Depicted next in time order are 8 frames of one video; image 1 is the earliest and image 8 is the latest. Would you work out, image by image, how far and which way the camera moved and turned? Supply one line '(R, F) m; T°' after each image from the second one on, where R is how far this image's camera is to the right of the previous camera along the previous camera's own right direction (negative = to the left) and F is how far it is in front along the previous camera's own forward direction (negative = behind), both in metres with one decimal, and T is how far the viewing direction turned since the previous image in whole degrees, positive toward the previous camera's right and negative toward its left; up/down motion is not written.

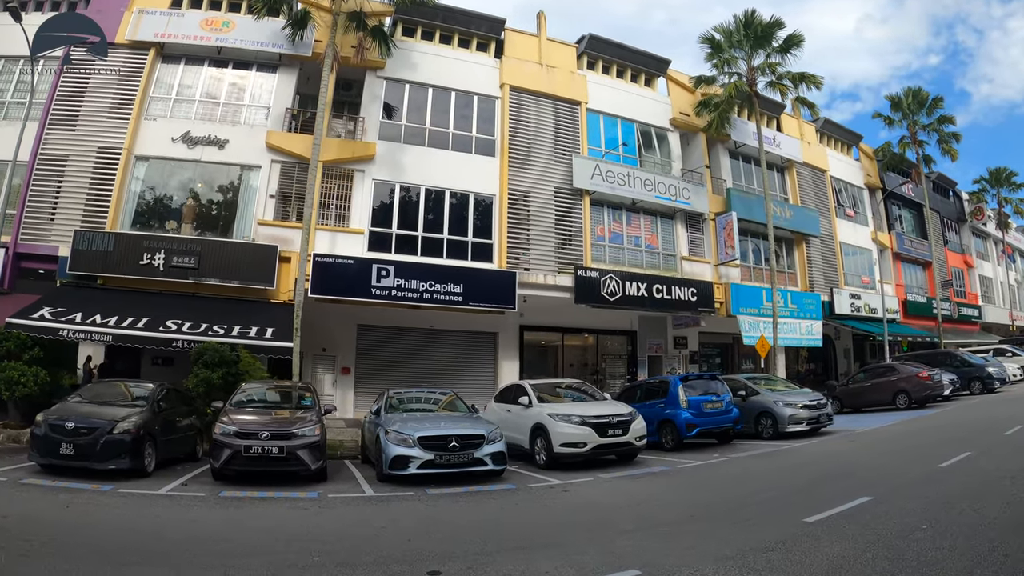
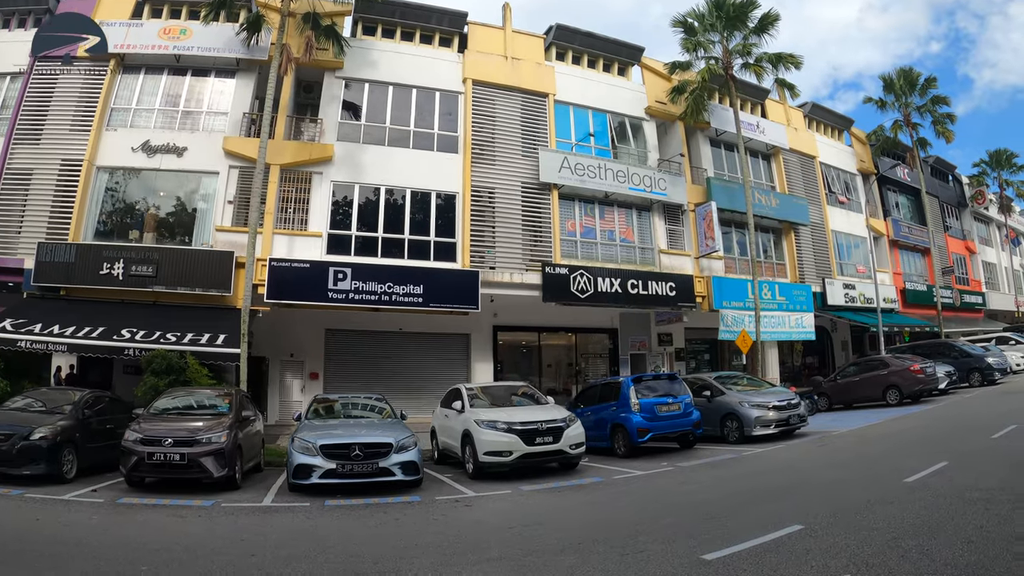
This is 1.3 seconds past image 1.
(+1.3, +0.7) m; -1°
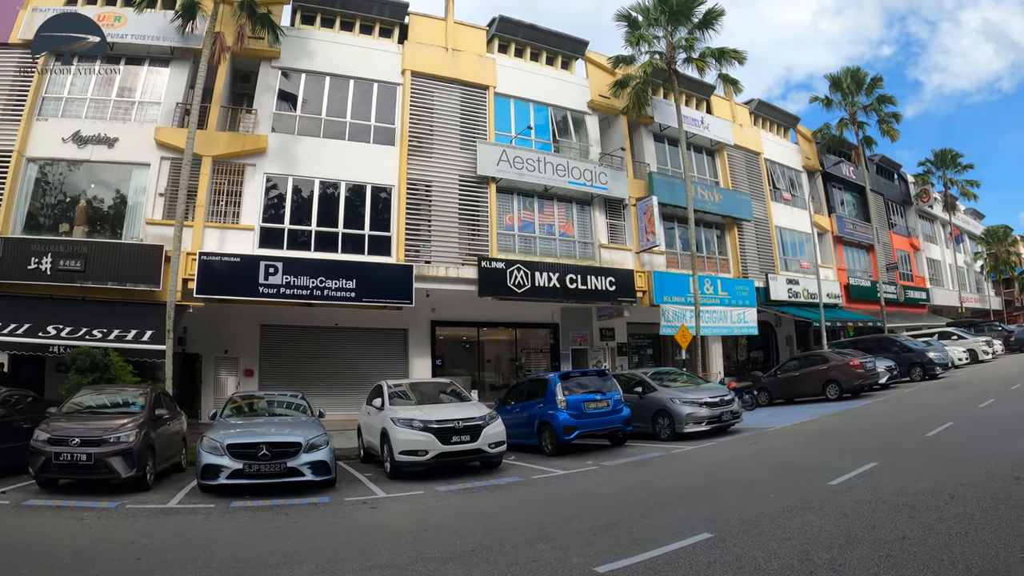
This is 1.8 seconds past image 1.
(+1.1, +0.2) m; +2°
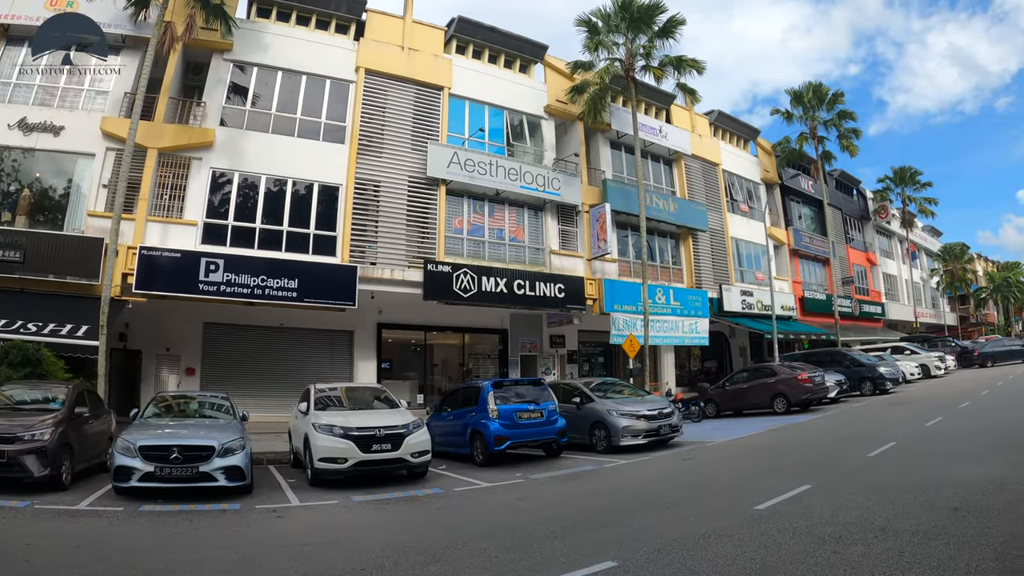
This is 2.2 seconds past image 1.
(+0.9, +0.1) m; +2°
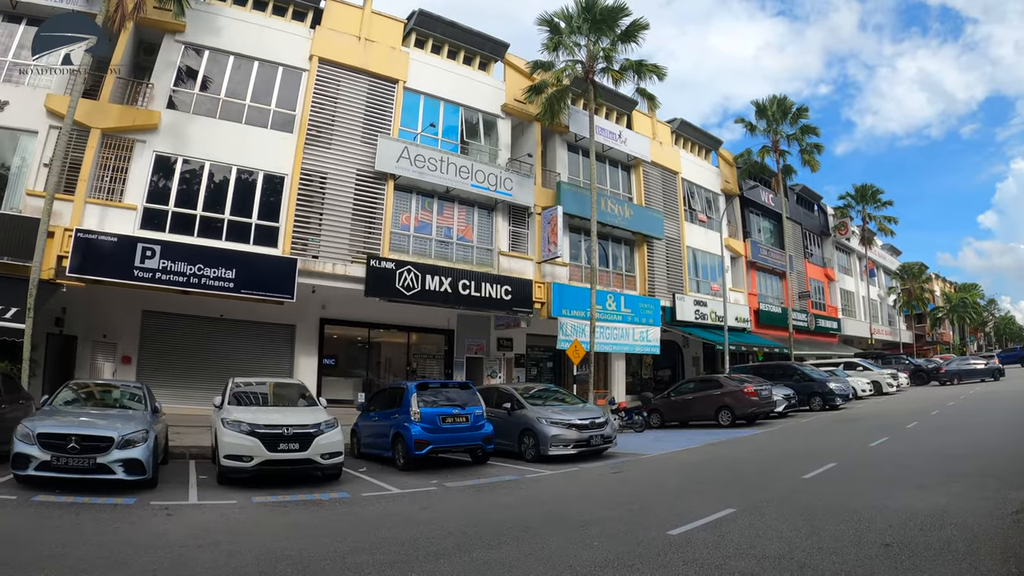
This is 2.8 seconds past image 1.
(+1.0, +0.1) m; +2°
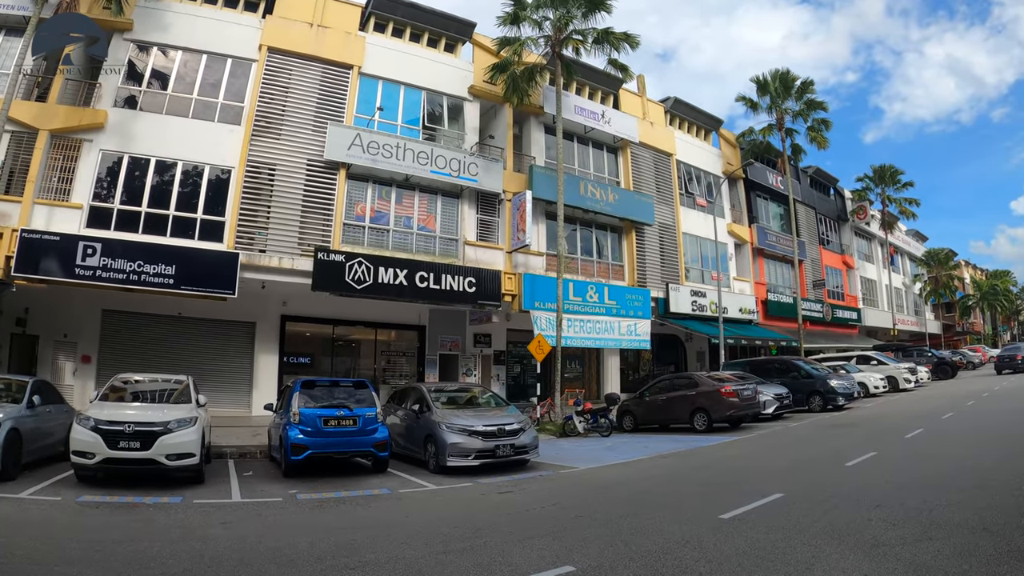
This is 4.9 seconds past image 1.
(+1.8, +1.3) m; -3°
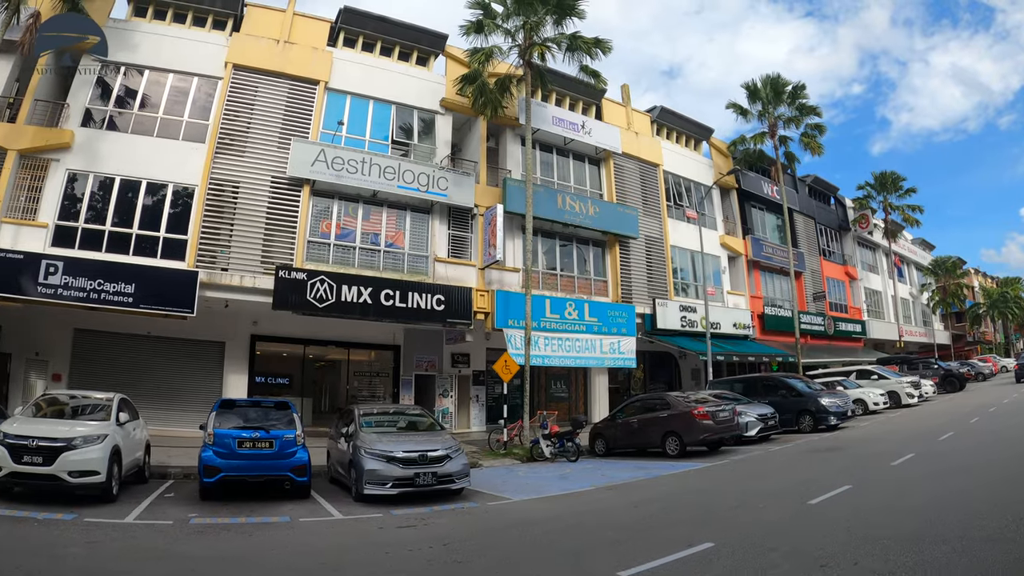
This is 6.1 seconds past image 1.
(+1.2, +0.6) m; -2°
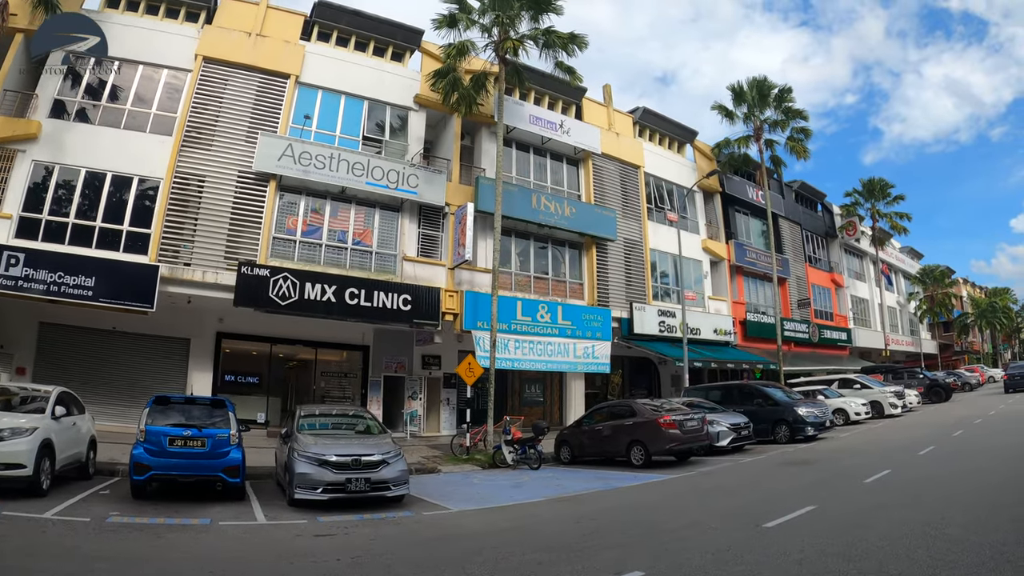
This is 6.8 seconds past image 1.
(+0.8, +0.3) m; 0°
